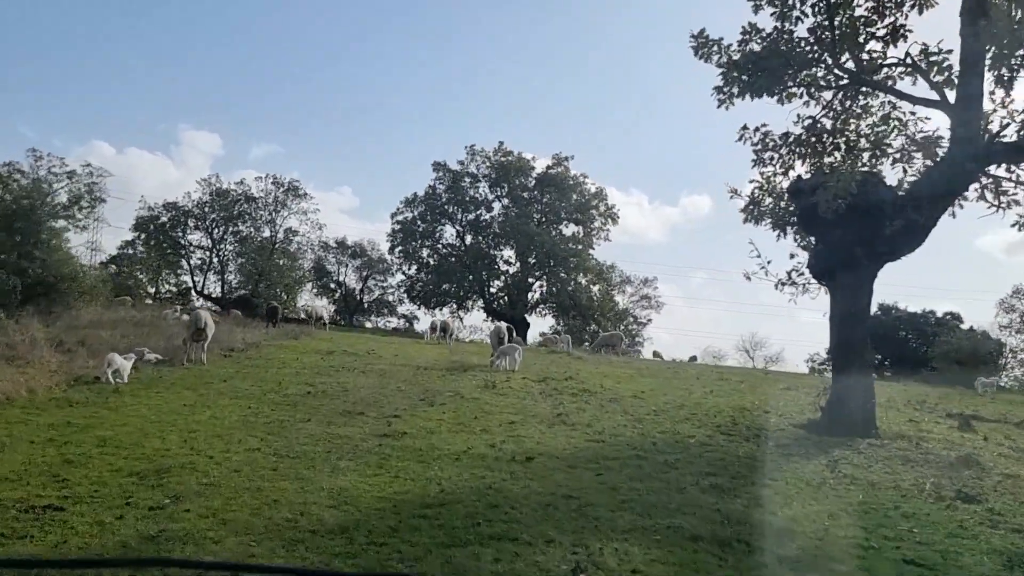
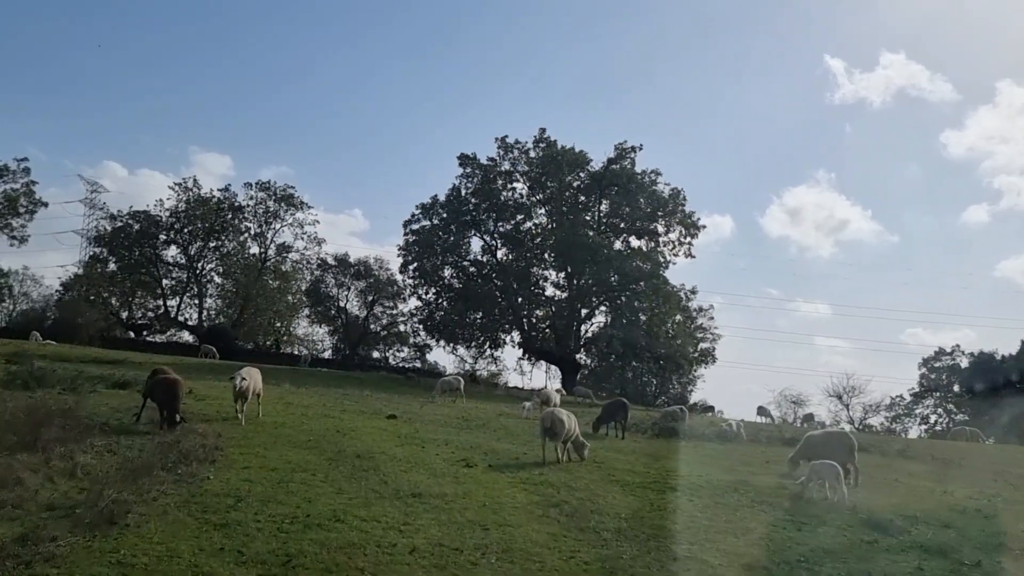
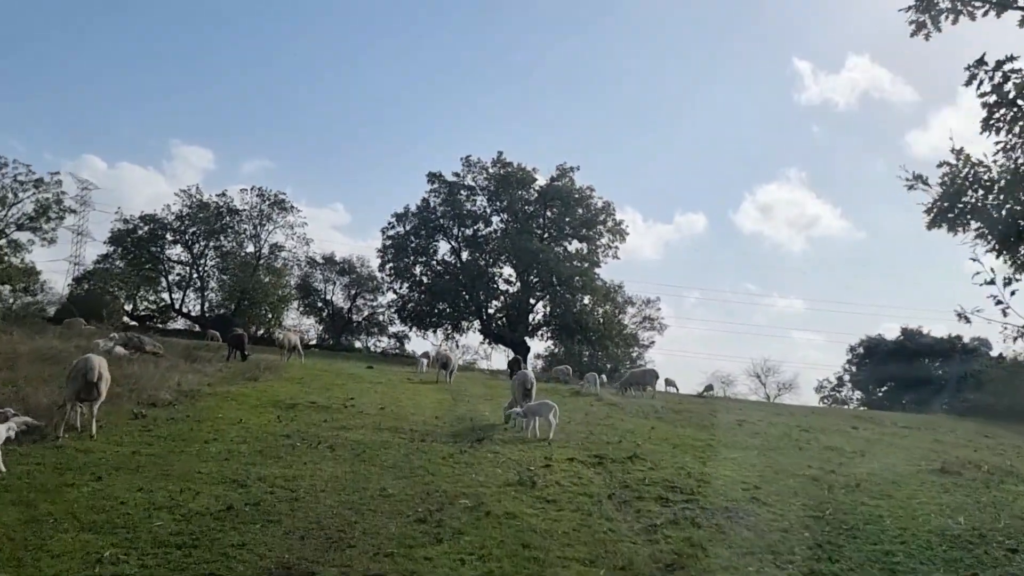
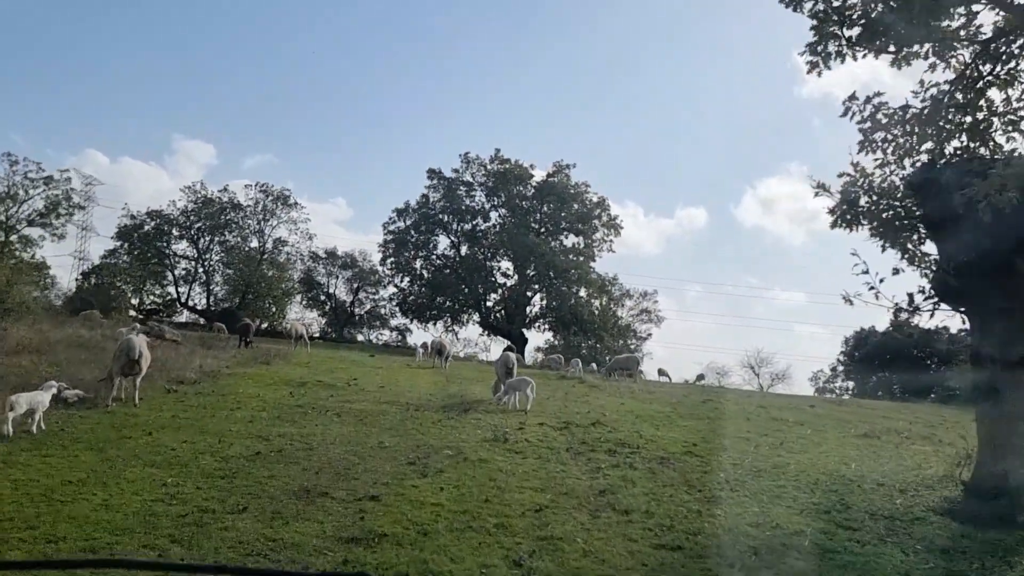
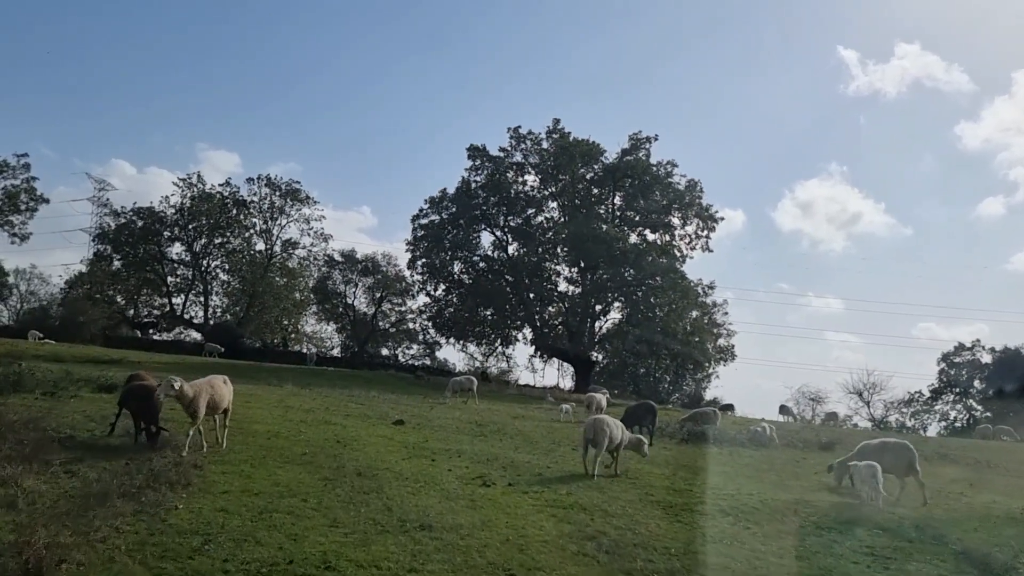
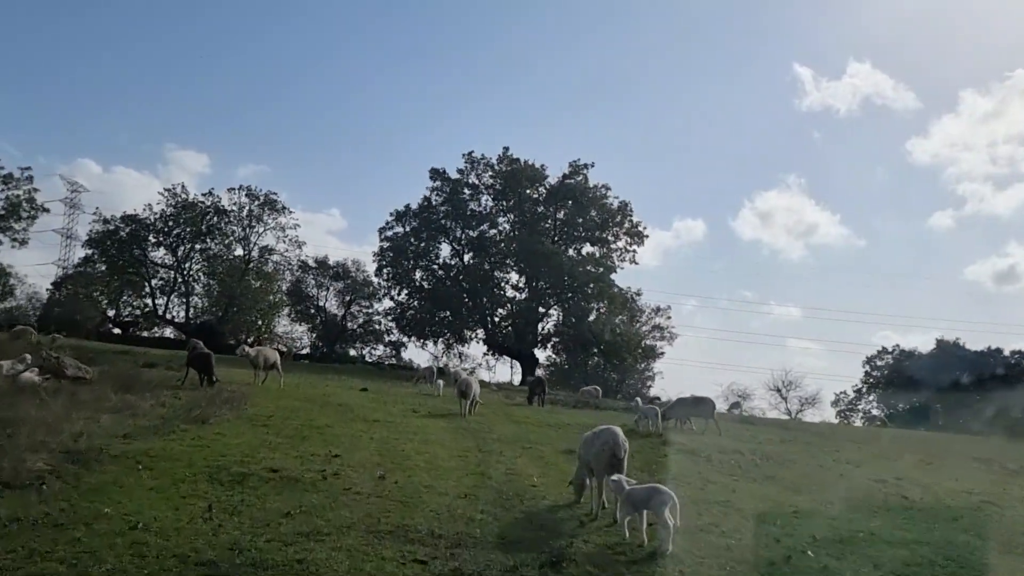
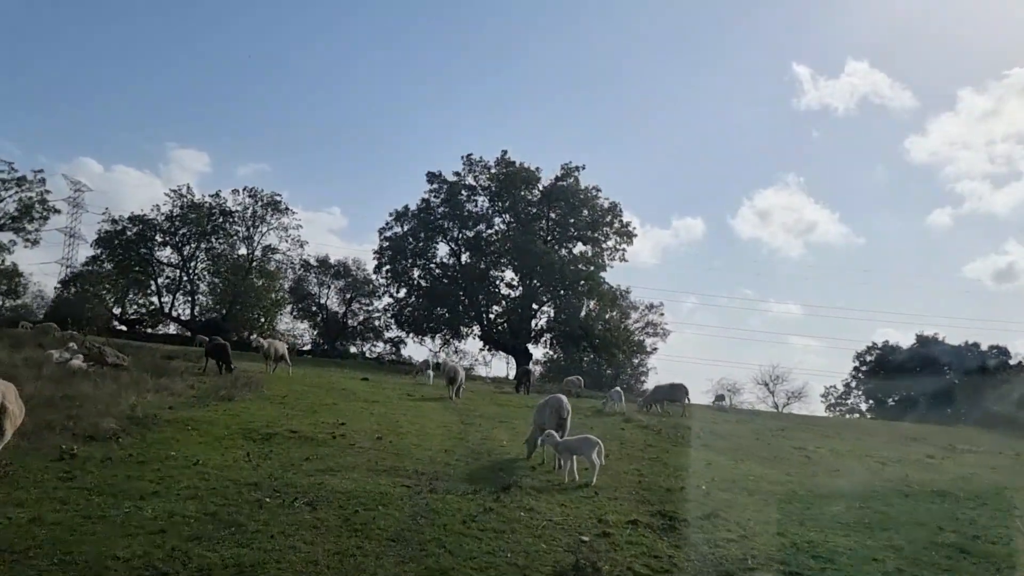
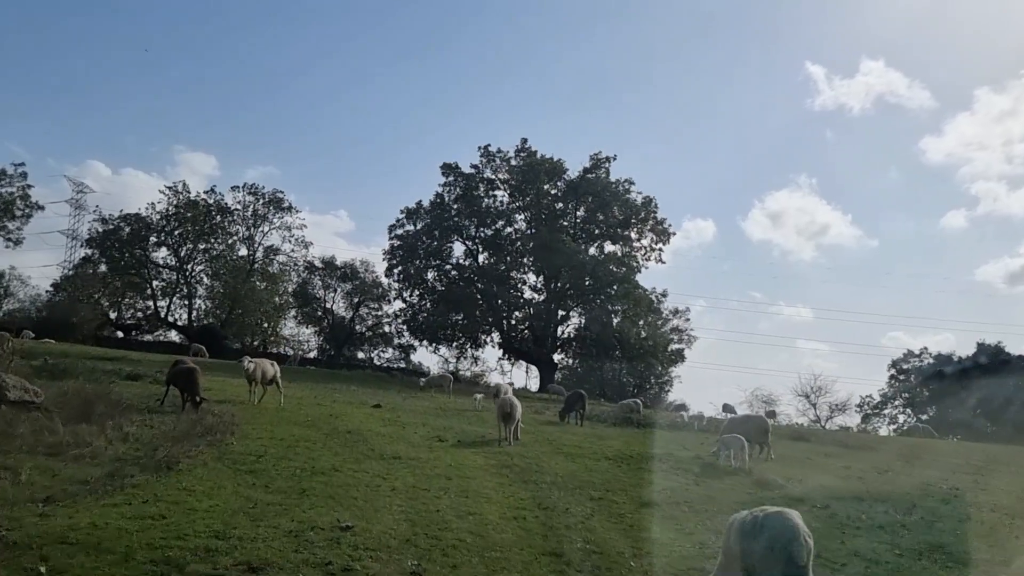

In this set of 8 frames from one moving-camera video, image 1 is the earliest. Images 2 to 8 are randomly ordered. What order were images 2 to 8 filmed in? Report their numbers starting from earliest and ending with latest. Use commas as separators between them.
4, 3, 7, 6, 8, 2, 5
